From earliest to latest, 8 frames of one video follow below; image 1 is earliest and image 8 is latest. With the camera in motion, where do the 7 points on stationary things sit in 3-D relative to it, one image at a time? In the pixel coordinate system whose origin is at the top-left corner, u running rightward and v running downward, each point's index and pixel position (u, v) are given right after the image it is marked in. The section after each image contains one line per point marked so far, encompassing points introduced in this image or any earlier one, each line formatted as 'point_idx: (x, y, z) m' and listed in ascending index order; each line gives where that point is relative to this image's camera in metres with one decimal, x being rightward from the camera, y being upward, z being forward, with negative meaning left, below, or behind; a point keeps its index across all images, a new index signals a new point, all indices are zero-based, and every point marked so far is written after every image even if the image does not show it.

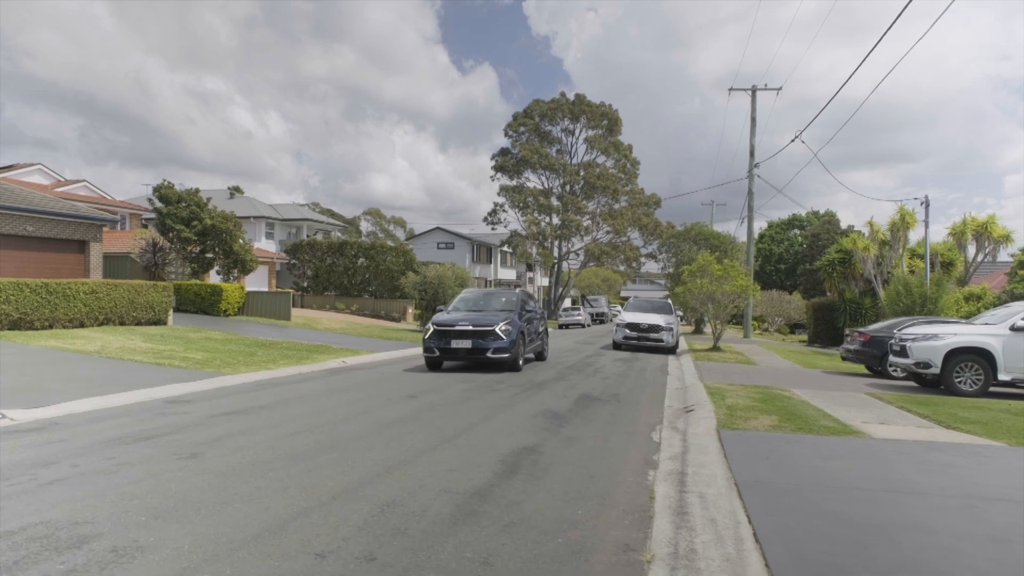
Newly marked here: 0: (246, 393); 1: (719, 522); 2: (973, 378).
0: (-4.3, -1.7, +11.0) m
1: (+1.4, -1.6, +4.6) m
2: (+8.6, -1.7, +12.8) m
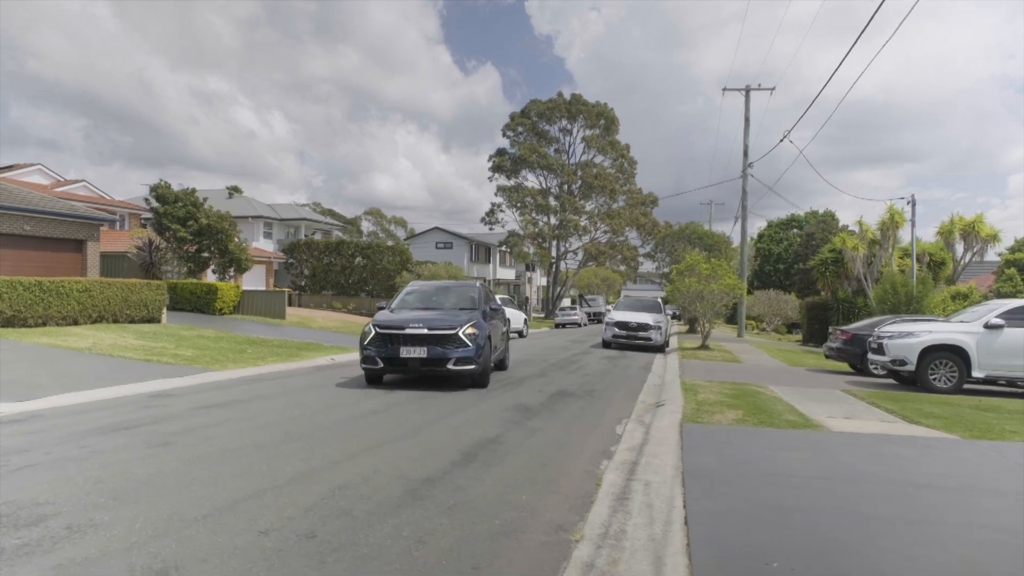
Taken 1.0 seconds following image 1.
0: (-4.7, -1.6, +11.2) m
1: (+1.0, -1.5, +4.8) m
2: (+8.2, -1.6, +13.0) m
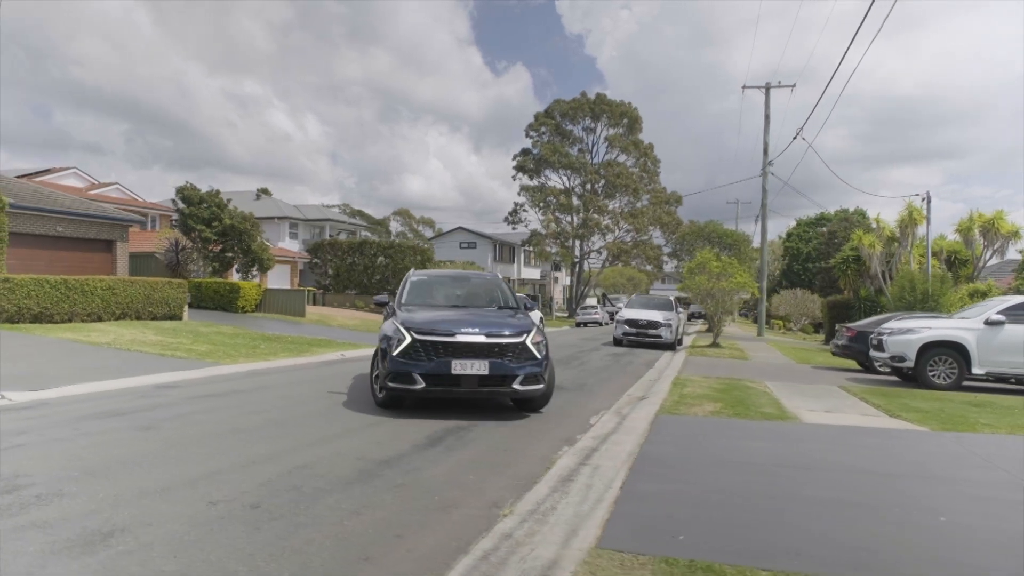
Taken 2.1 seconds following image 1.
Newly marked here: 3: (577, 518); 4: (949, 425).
0: (-4.8, -1.6, +11.7) m
1: (+0.6, -1.5, +5.0) m
2: (+8.1, -1.6, +12.9) m
3: (+0.4, -1.4, +4.3) m
4: (+5.1, -1.6, +7.9) m
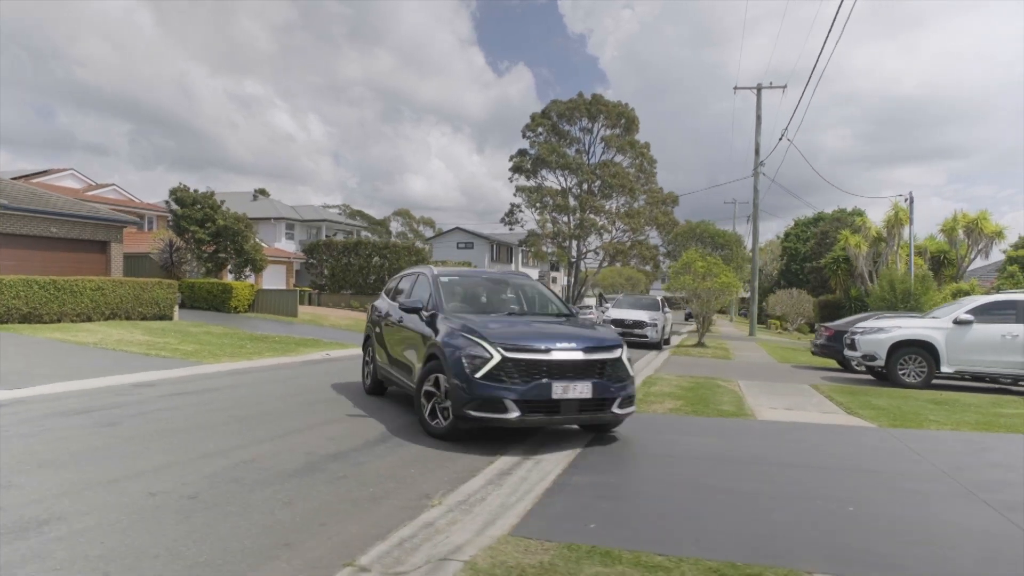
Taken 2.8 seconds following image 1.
0: (-5.3, -1.6, +11.9) m
1: (+0.1, -1.5, +5.2) m
2: (+7.7, -1.6, +13.1) m
3: (-0.1, -1.4, +4.5) m
4: (+4.6, -1.6, +8.1) m
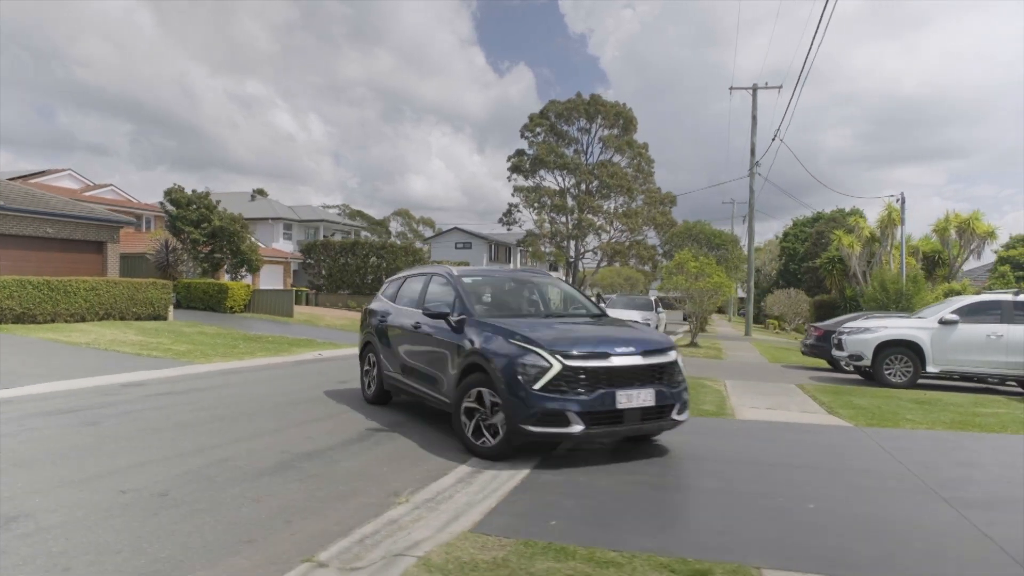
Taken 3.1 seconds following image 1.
0: (-5.5, -1.6, +12.0) m
1: (-0.1, -1.5, +5.3) m
2: (+7.5, -1.6, +13.1) m
3: (-0.3, -1.5, +4.6) m
4: (+4.4, -1.6, +8.2) m
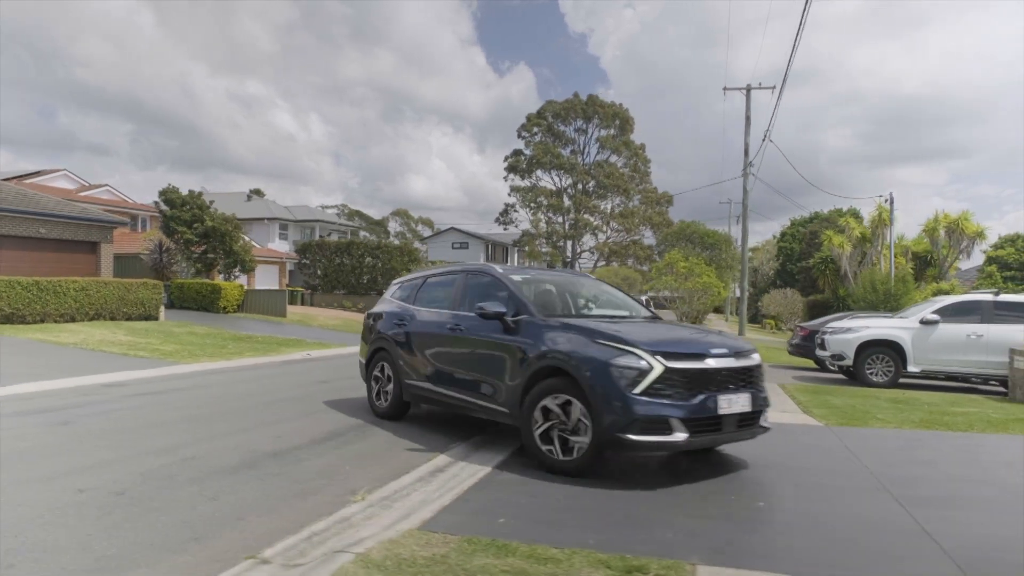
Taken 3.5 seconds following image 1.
0: (-5.8, -1.6, +12.0) m
1: (-0.4, -1.5, +5.4) m
2: (+7.1, -1.6, +13.2) m
3: (-0.6, -1.5, +4.7) m
4: (+4.1, -1.6, +8.3) m
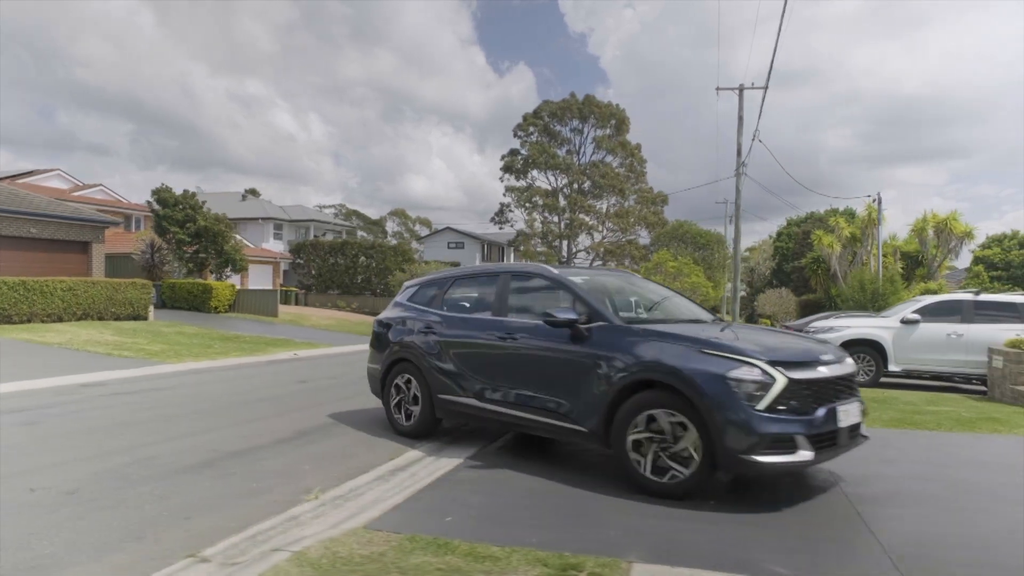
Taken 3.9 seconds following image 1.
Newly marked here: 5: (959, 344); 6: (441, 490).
0: (-6.1, -1.6, +12.0) m
1: (-0.8, -1.5, +5.4) m
2: (+6.8, -1.6, +13.2) m
3: (-1.0, -1.5, +4.7) m
4: (+3.7, -1.6, +8.3) m
5: (+8.2, -1.0, +12.6) m
6: (-0.5, -1.5, +4.9) m
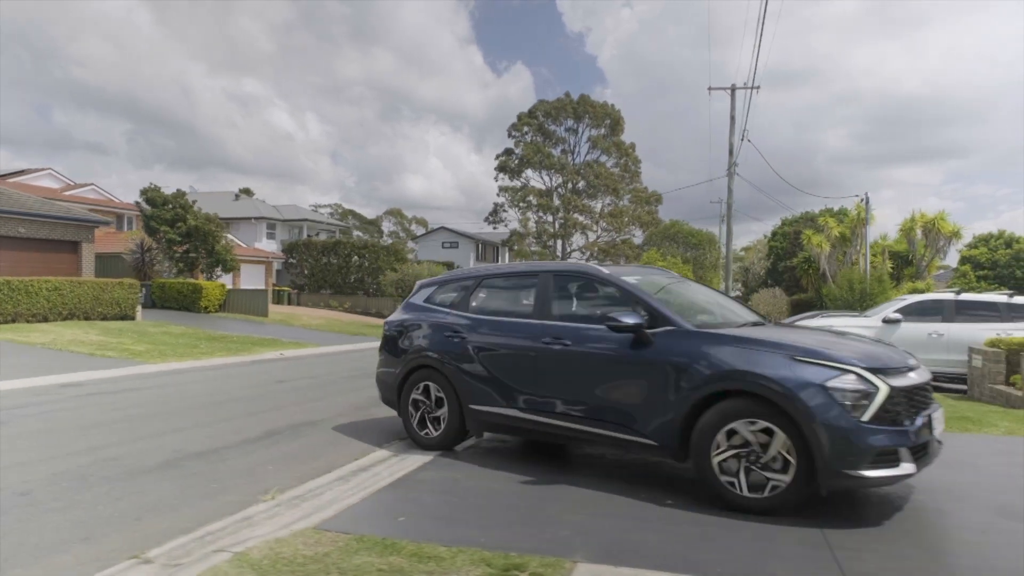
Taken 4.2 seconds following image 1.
0: (-6.5, -1.6, +12.0) m
1: (-1.1, -1.5, +5.4) m
2: (+6.5, -1.6, +13.3) m
3: (-1.3, -1.5, +4.7) m
4: (+3.4, -1.6, +8.3) m
5: (+7.8, -1.0, +12.6) m
6: (-0.8, -1.5, +4.9) m
